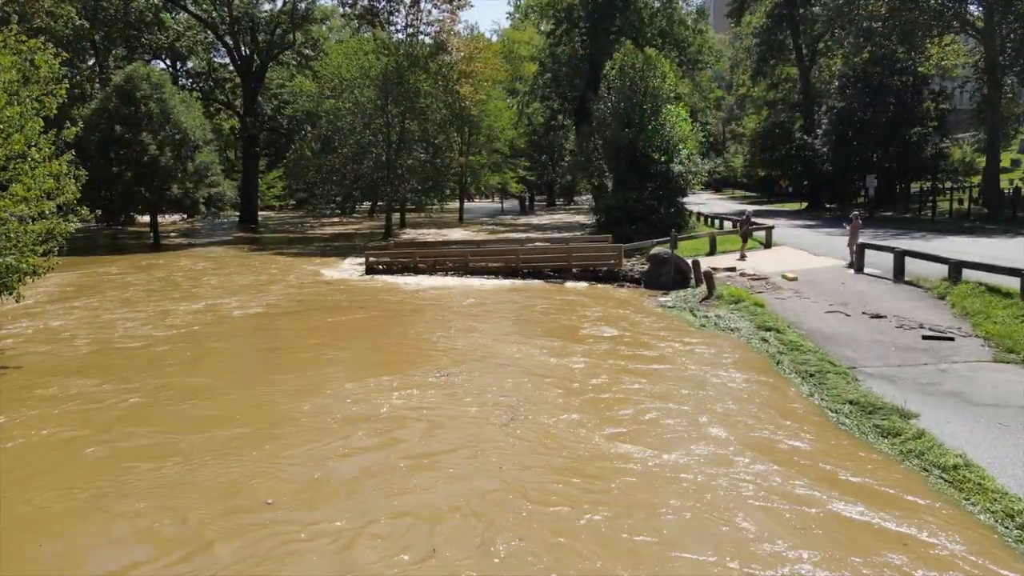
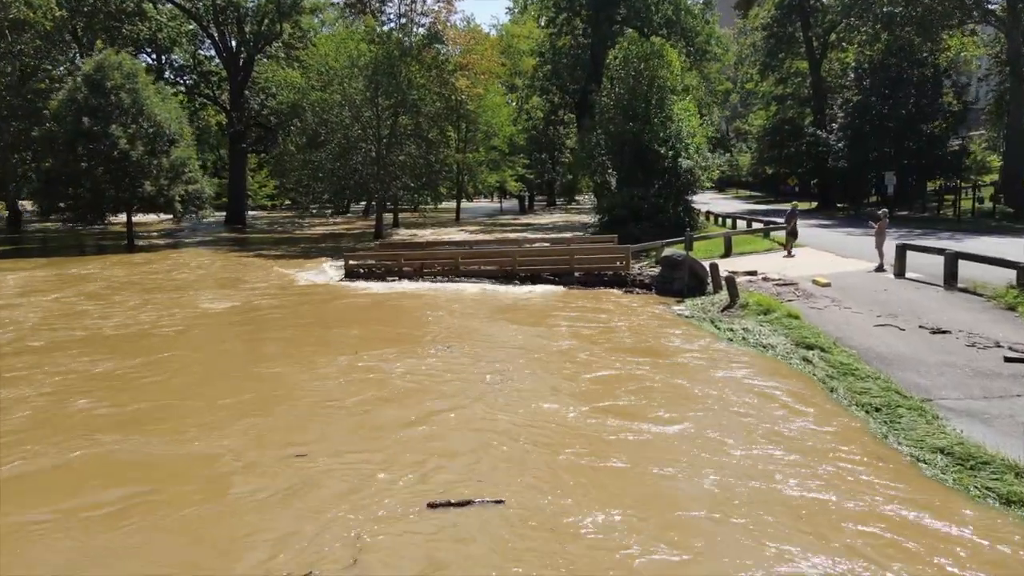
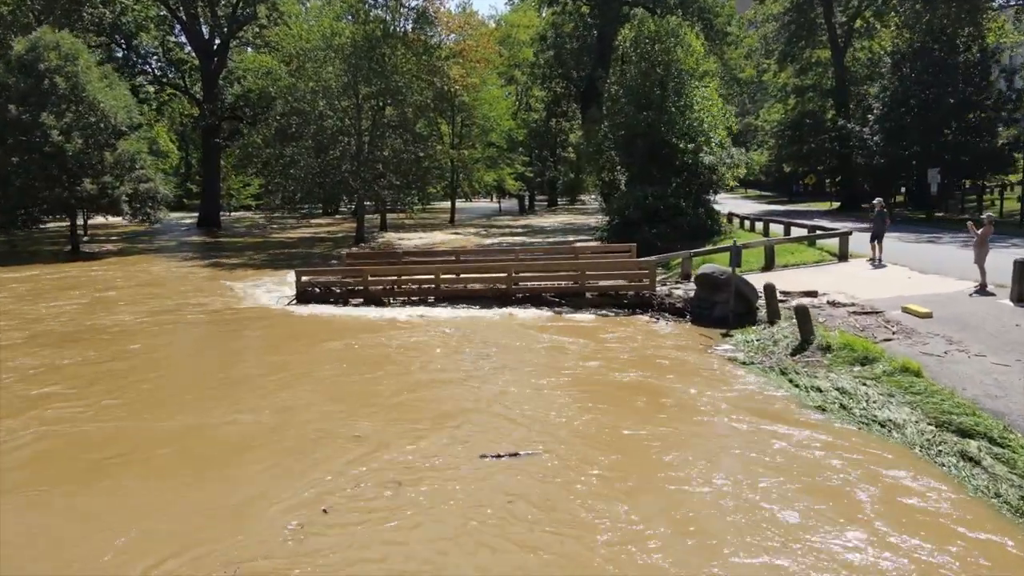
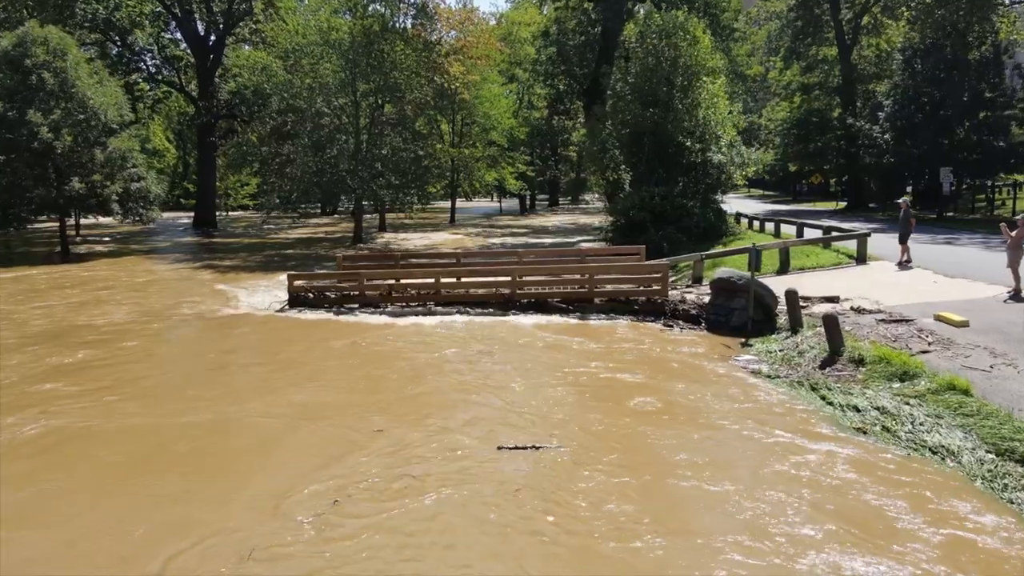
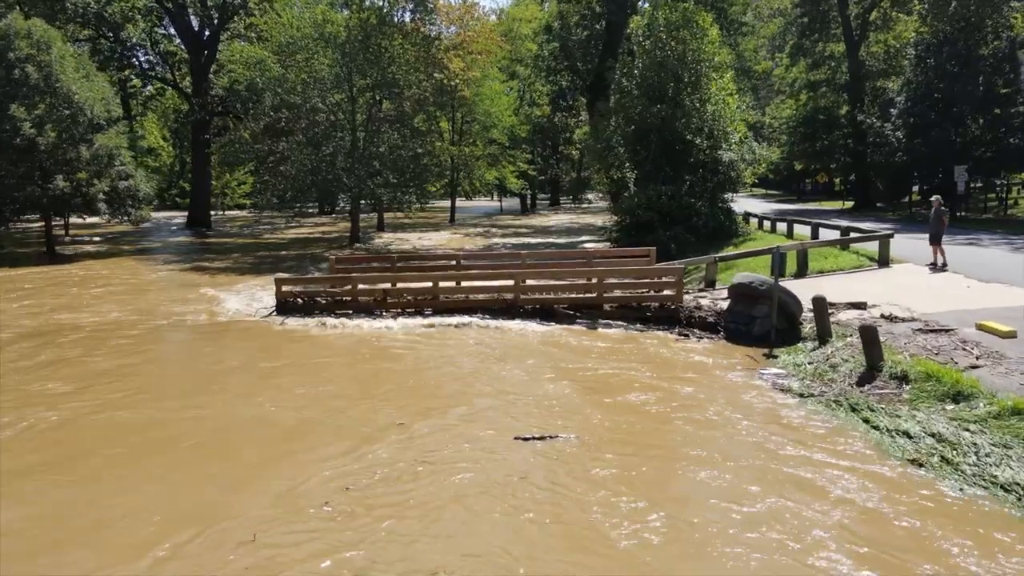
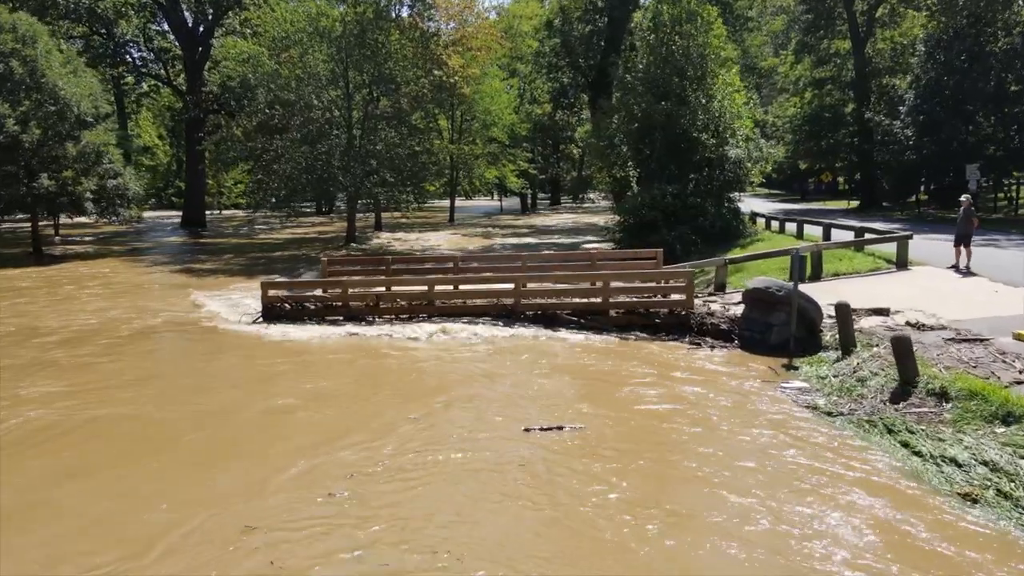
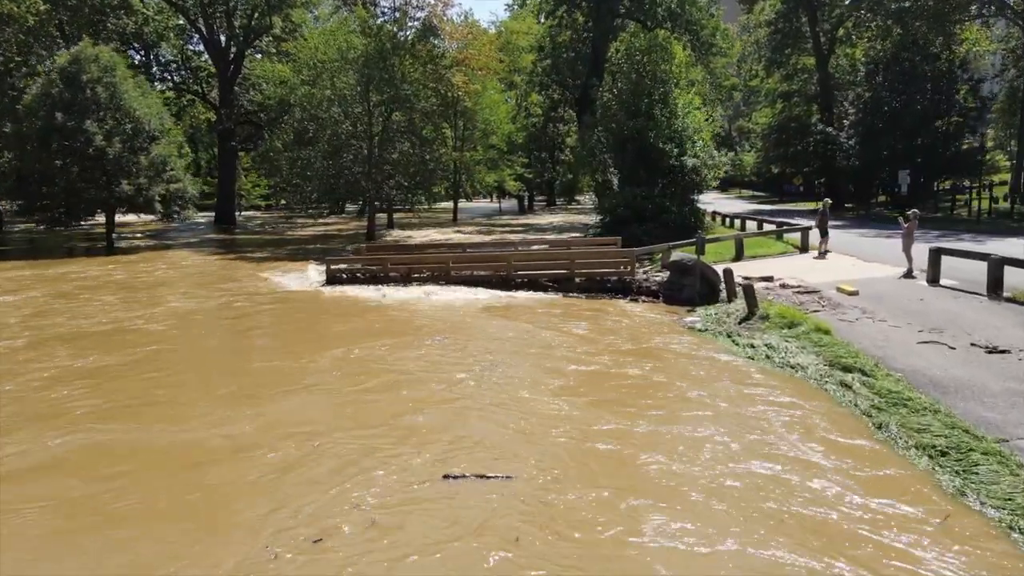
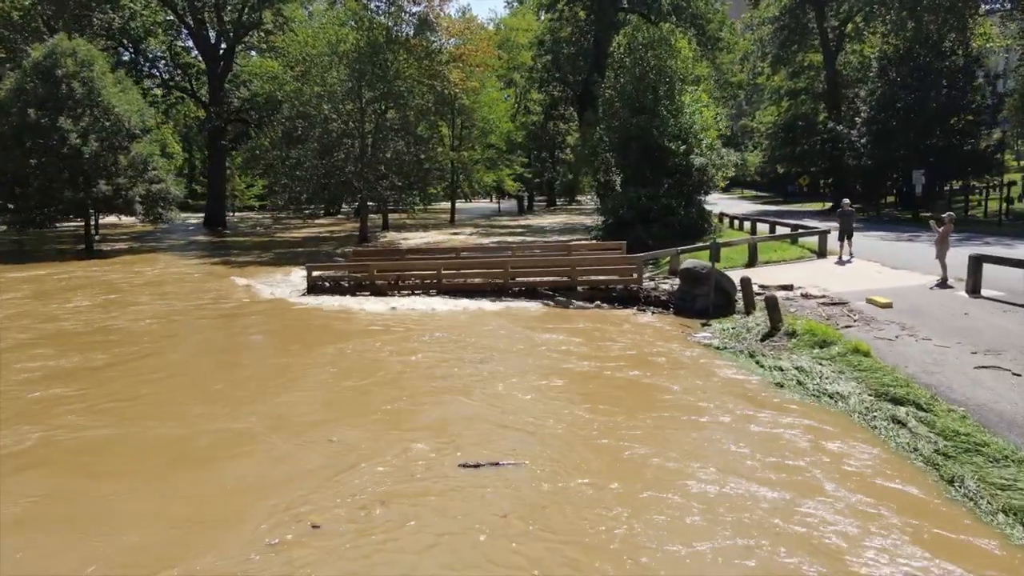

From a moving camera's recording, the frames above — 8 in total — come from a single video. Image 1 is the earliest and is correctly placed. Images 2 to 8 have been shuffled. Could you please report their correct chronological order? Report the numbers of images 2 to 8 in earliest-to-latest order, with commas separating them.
2, 7, 8, 3, 4, 5, 6
